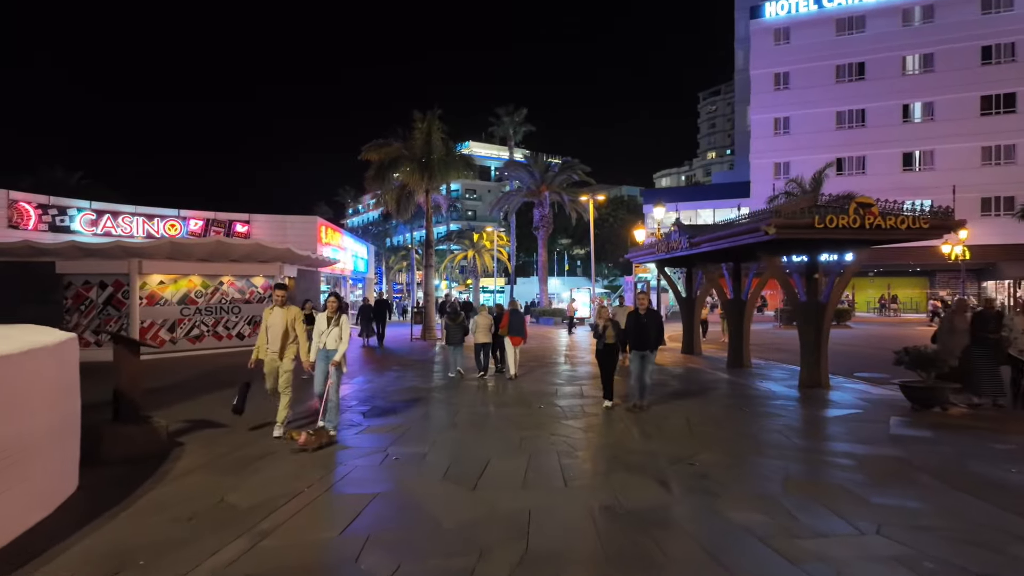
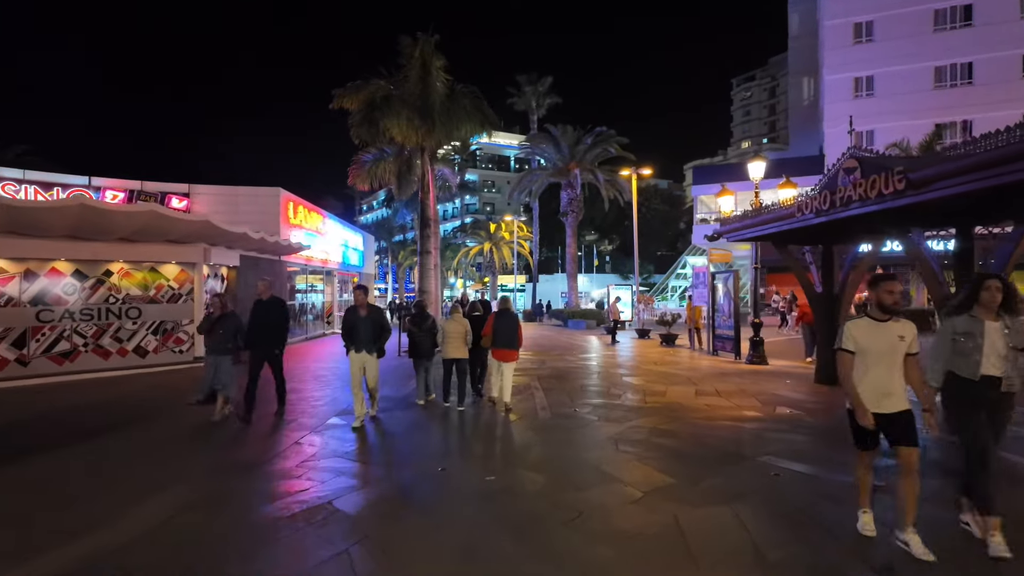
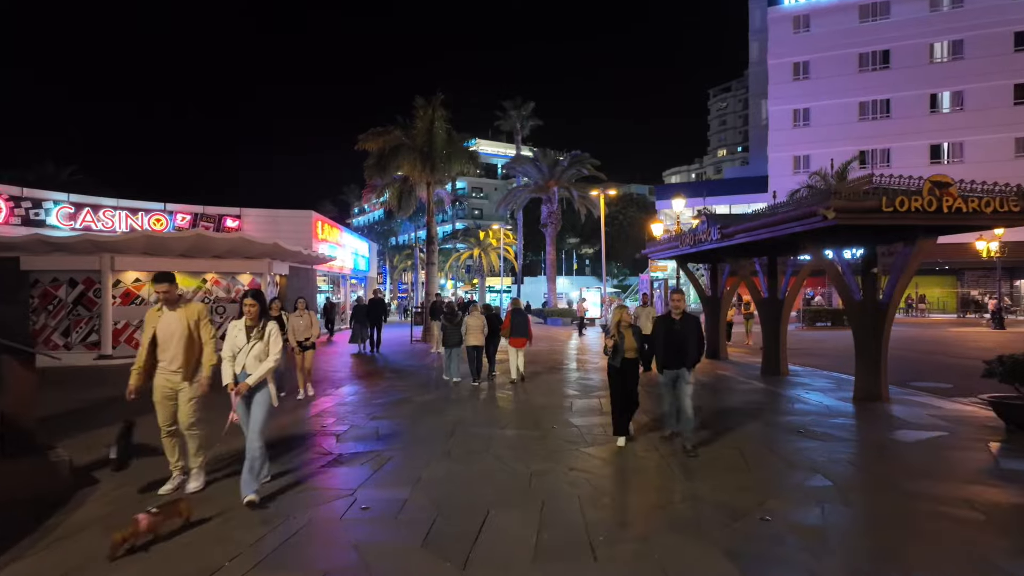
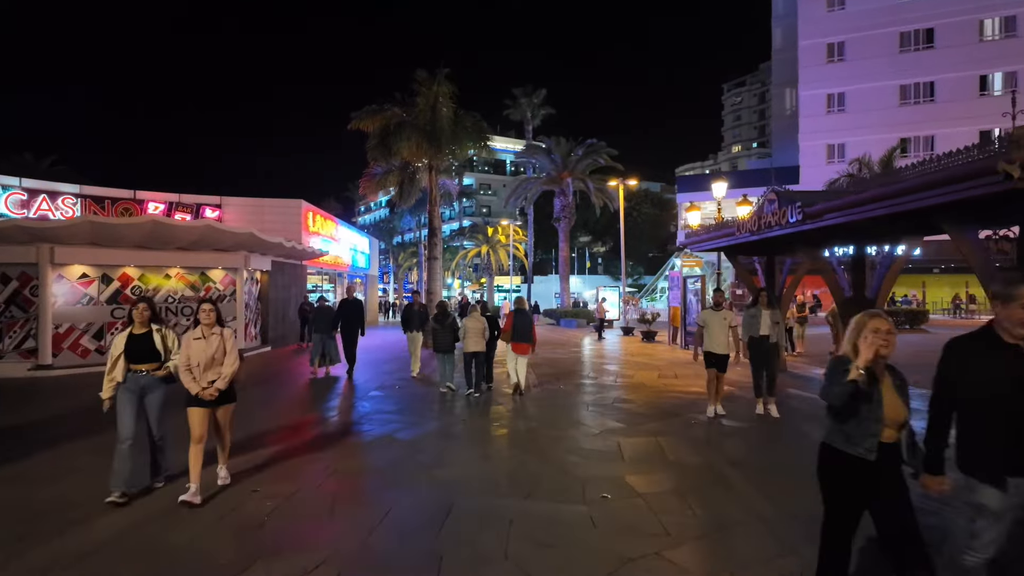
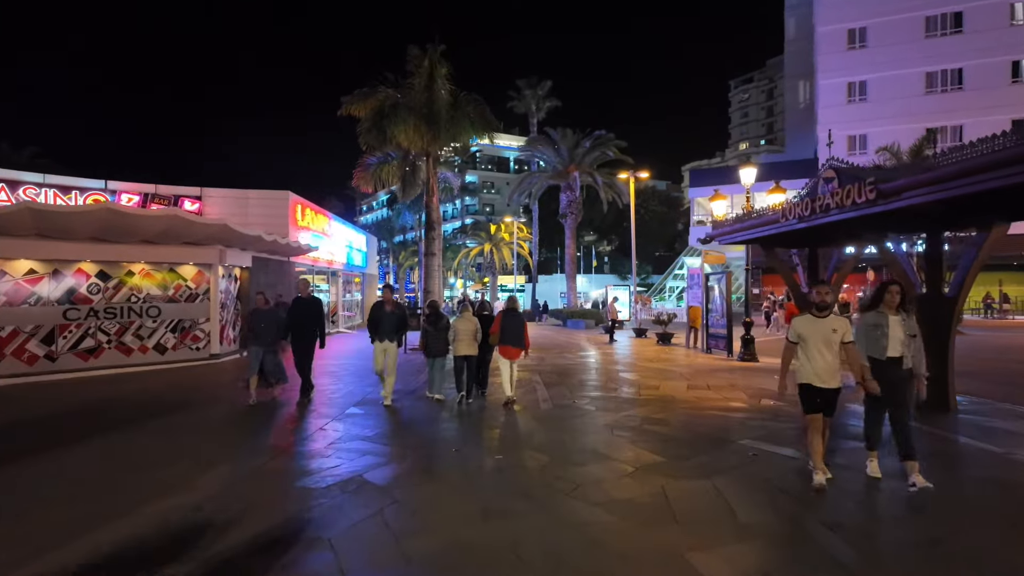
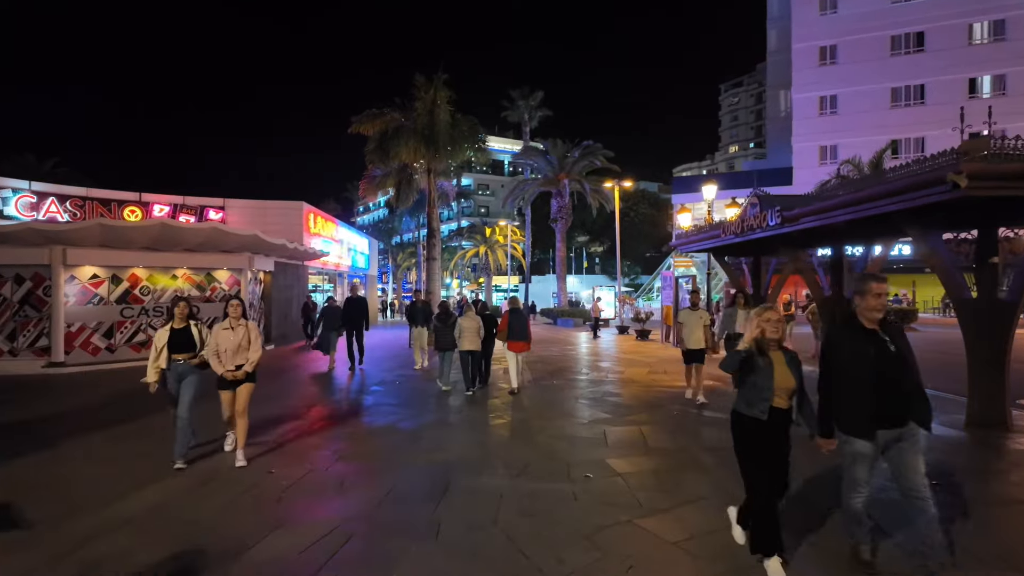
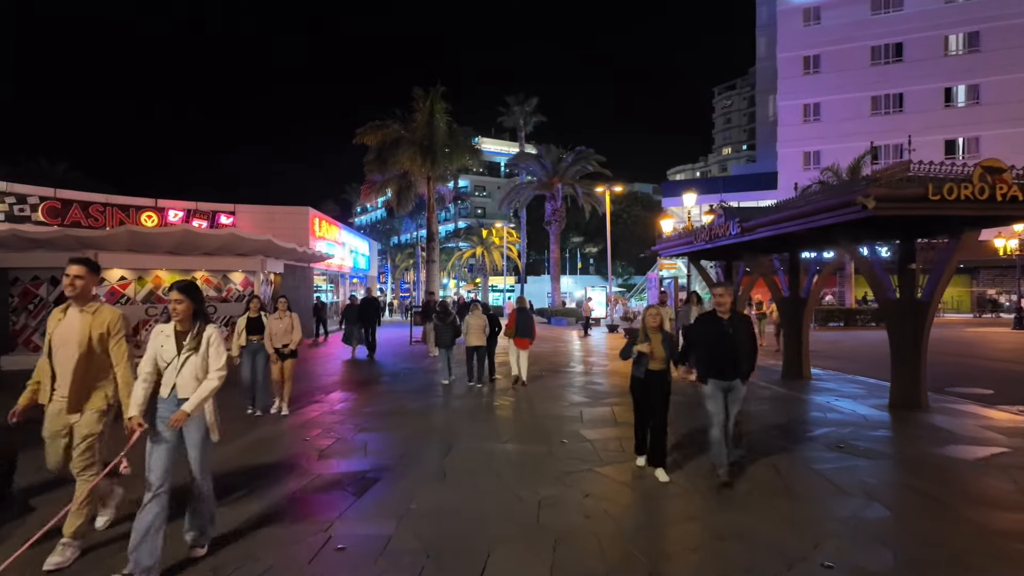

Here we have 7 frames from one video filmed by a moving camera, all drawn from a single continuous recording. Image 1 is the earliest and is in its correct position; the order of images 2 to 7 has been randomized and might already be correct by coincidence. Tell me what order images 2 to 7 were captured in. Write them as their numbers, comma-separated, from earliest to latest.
3, 7, 6, 4, 5, 2
